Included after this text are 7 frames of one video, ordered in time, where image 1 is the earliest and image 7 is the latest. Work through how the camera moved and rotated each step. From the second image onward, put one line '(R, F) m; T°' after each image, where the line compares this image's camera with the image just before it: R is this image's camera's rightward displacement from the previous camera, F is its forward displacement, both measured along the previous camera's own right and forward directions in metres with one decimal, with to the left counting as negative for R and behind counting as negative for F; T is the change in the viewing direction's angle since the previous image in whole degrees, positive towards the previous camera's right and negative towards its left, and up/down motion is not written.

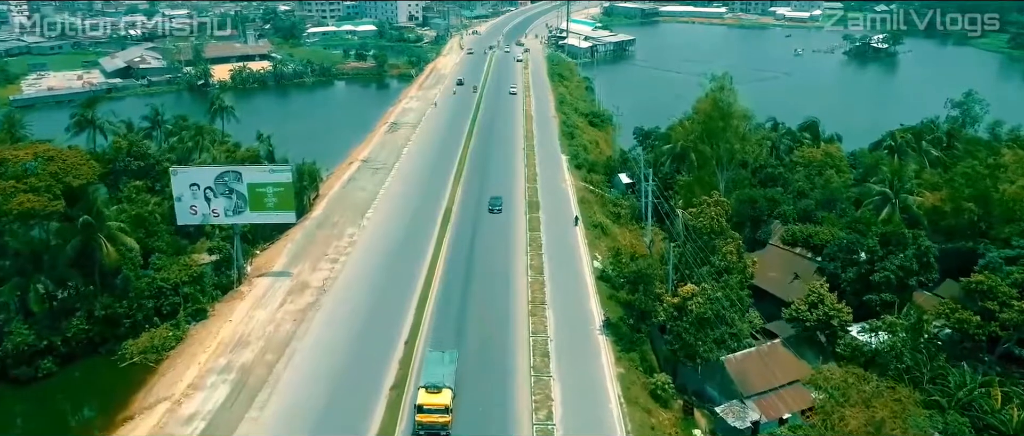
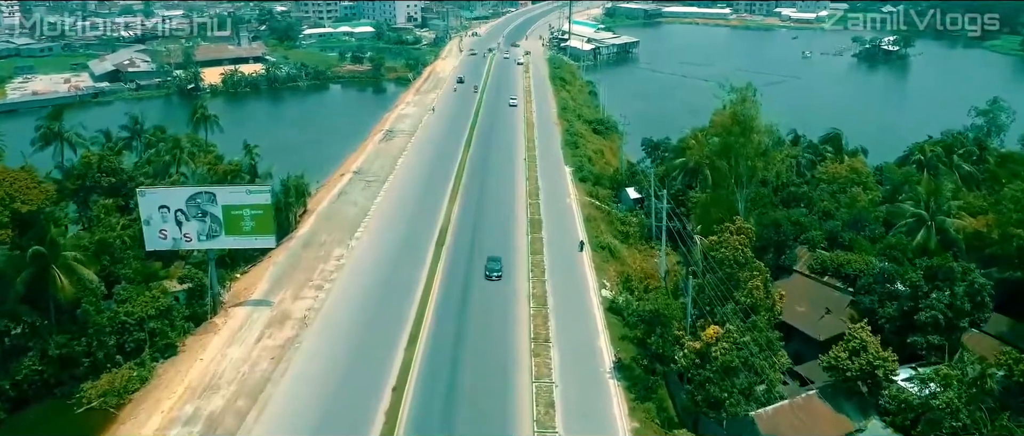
(0.0, +2.2) m; 0°
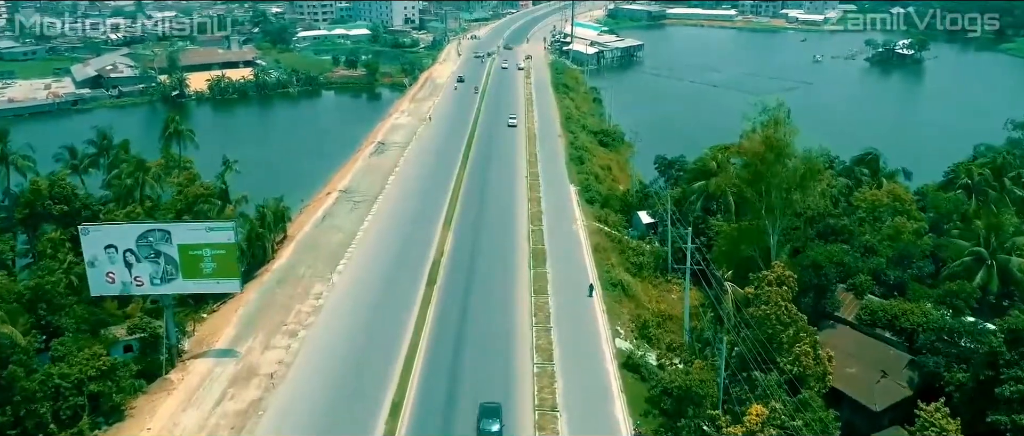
(0.0, +3.0) m; 0°
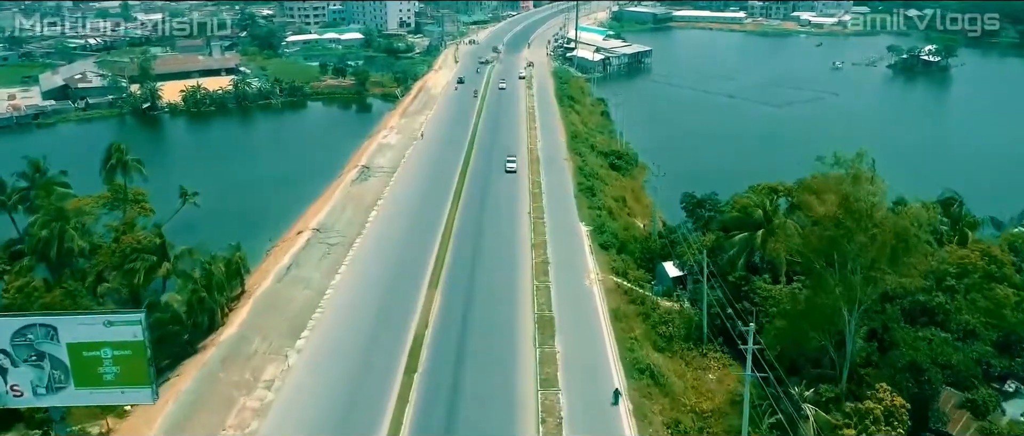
(0.0, +4.8) m; 0°
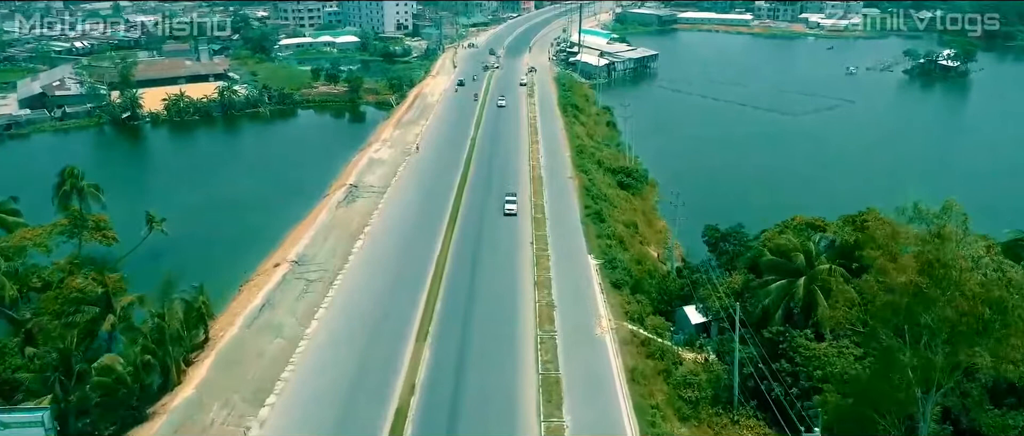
(0.0, +3.0) m; 0°
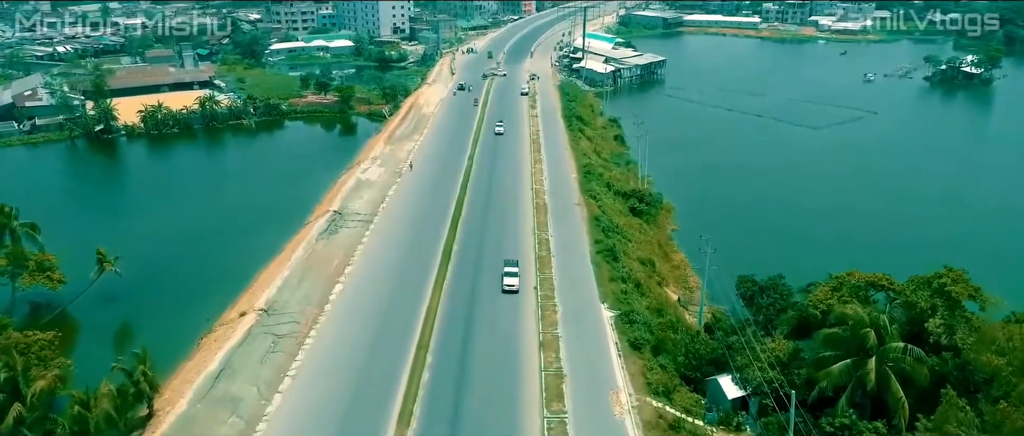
(0.0, +3.5) m; 0°
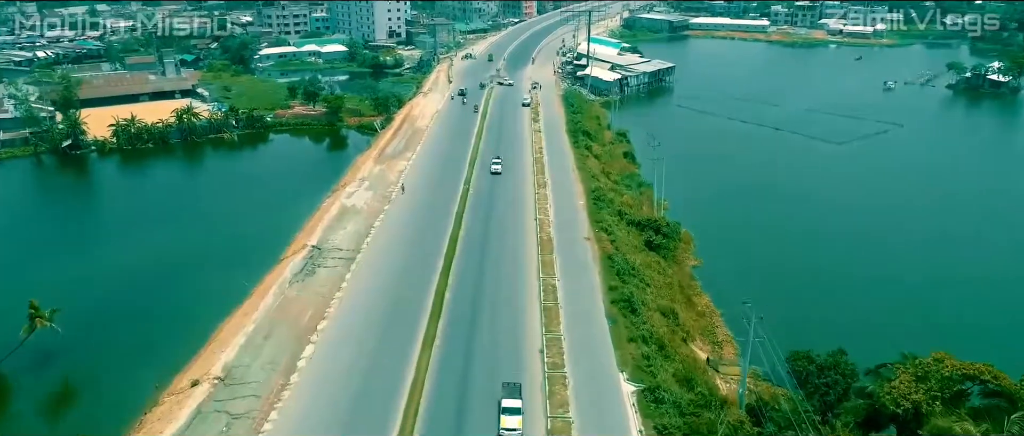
(-0.1, +3.7) m; 0°
